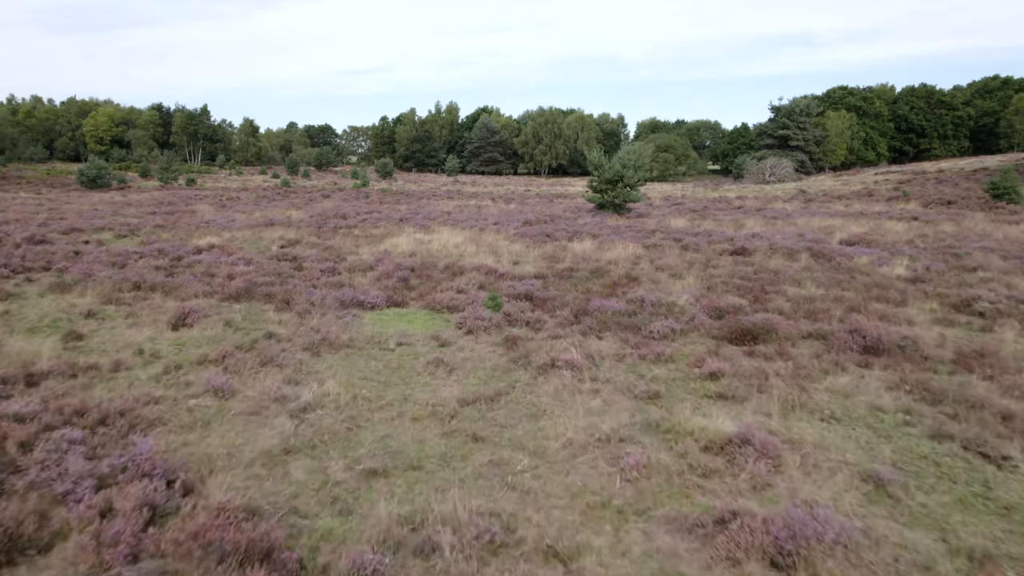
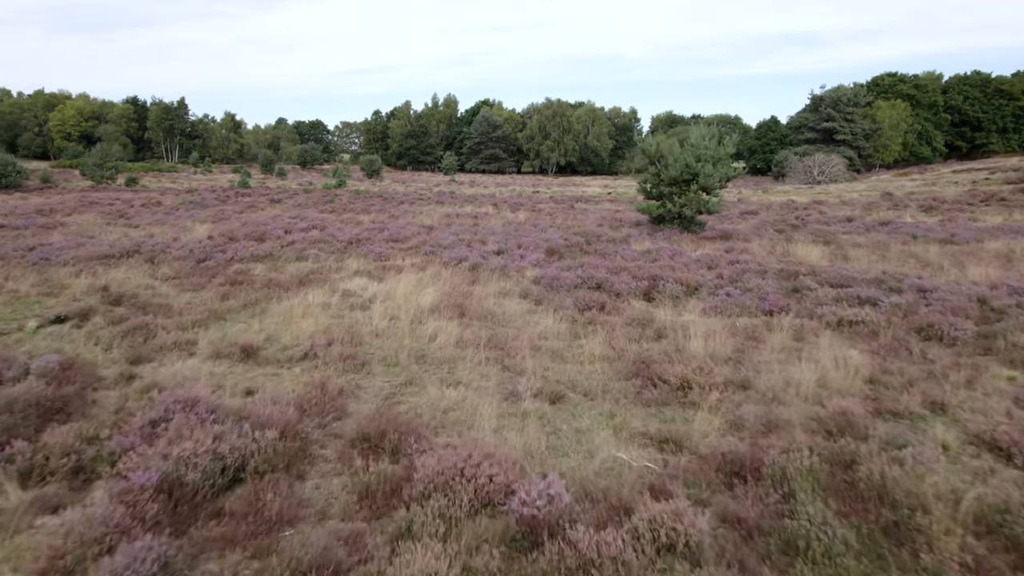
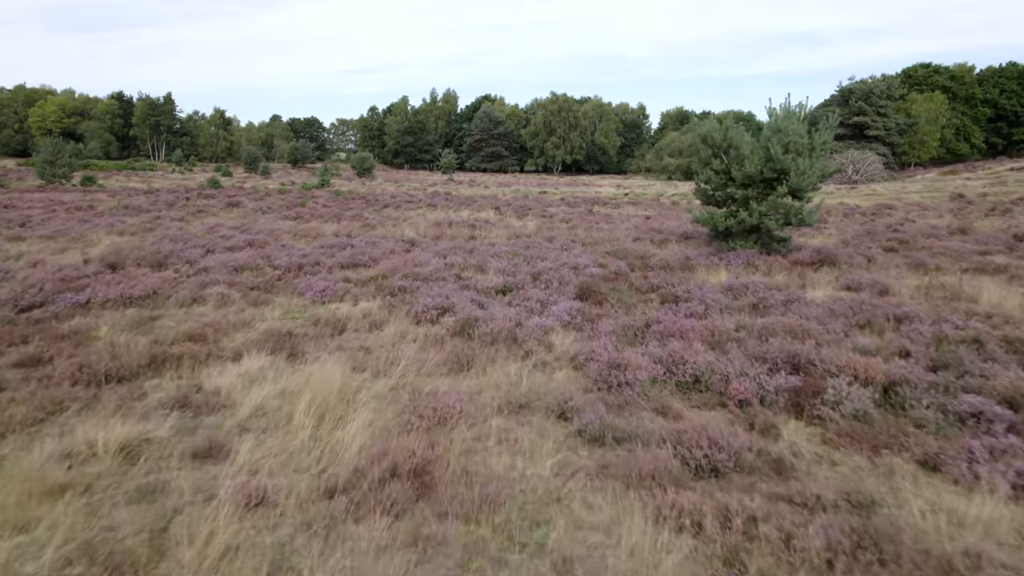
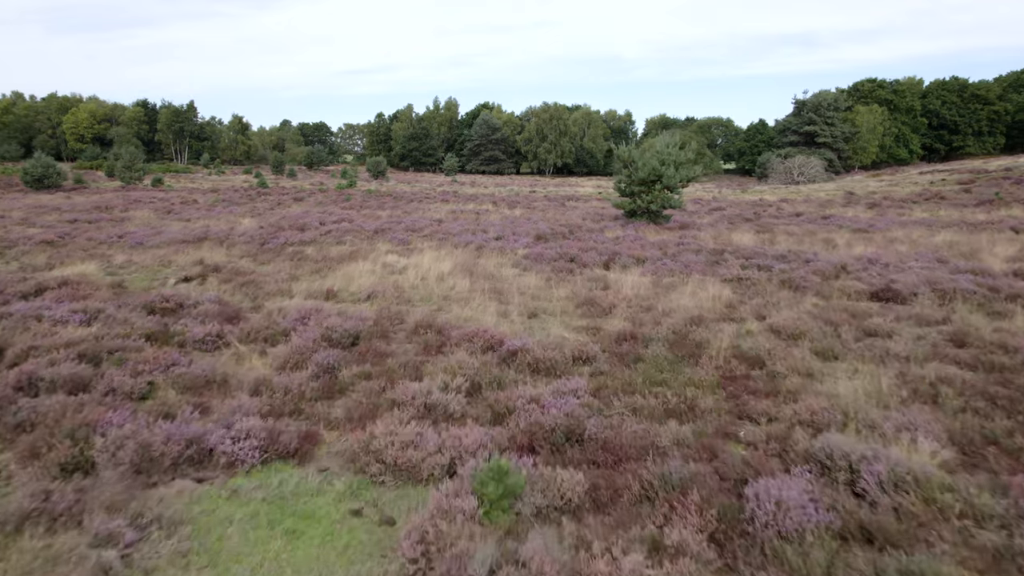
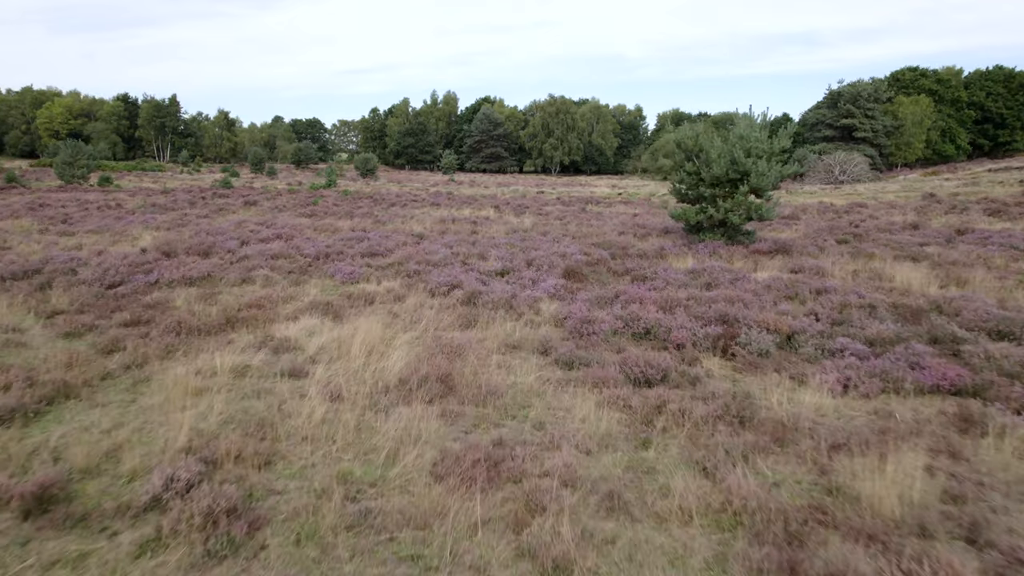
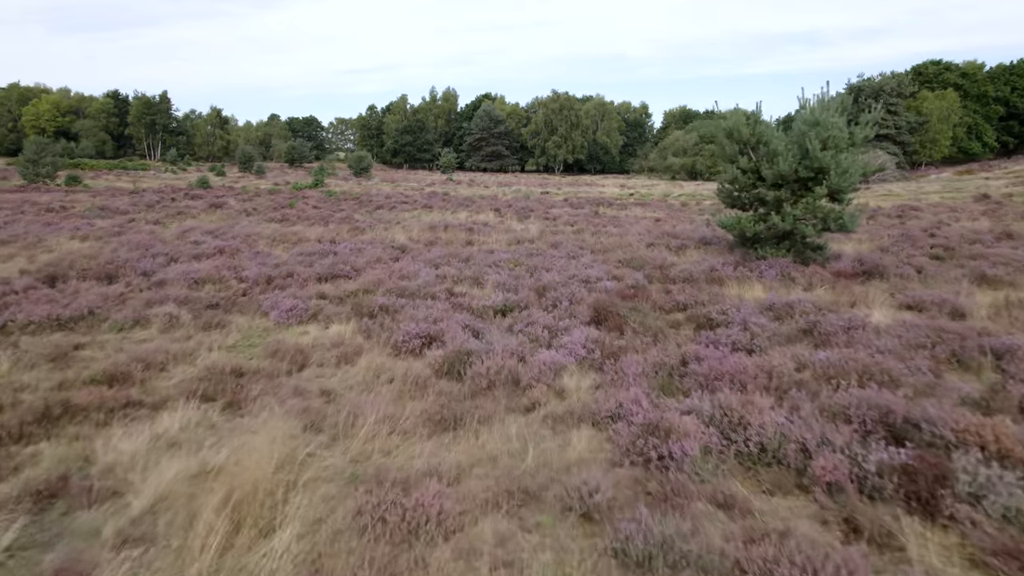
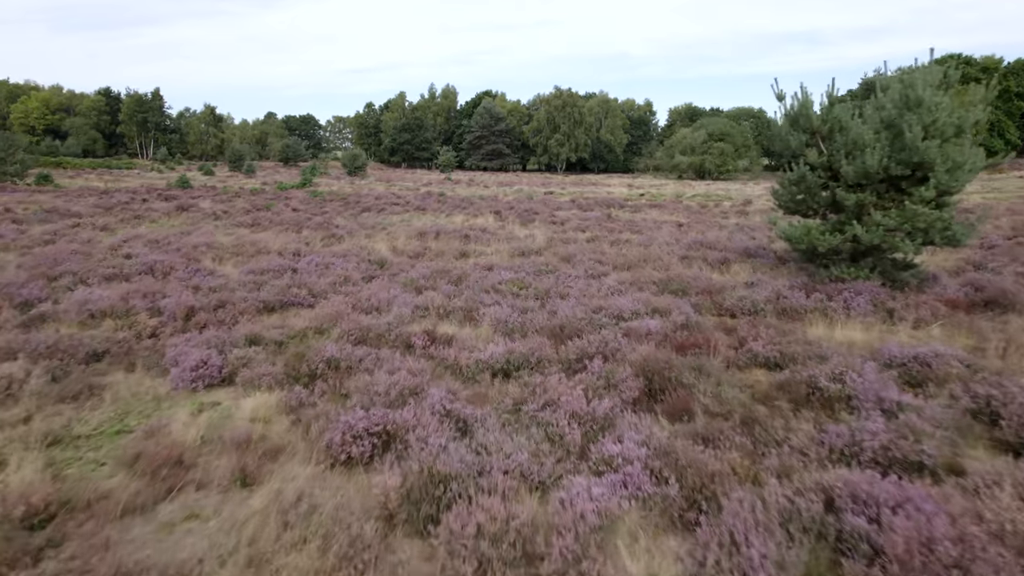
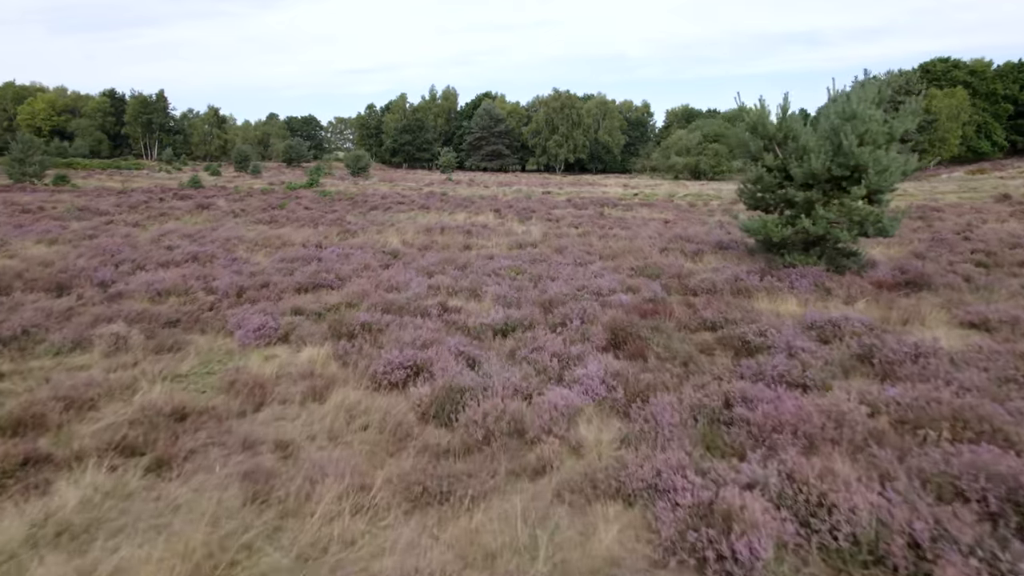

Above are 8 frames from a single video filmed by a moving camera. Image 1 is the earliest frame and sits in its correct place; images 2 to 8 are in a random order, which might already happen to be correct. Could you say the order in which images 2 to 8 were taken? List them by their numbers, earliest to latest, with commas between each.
4, 2, 5, 3, 6, 8, 7
